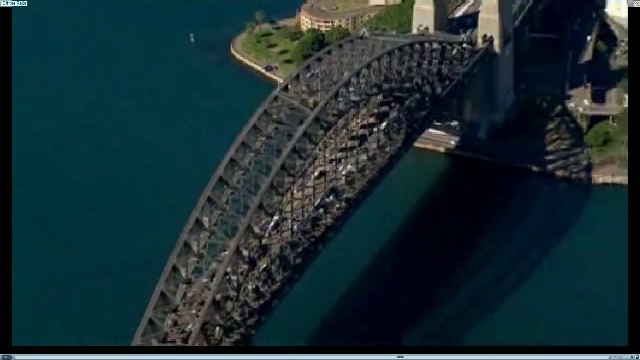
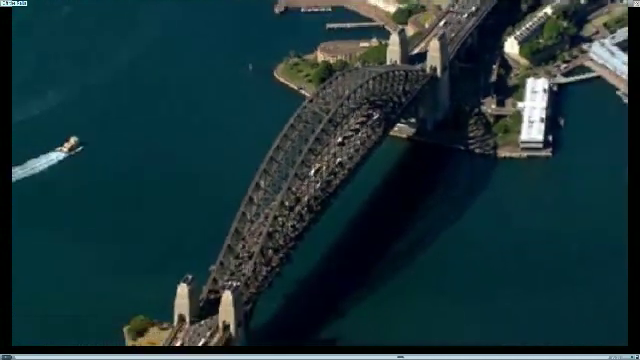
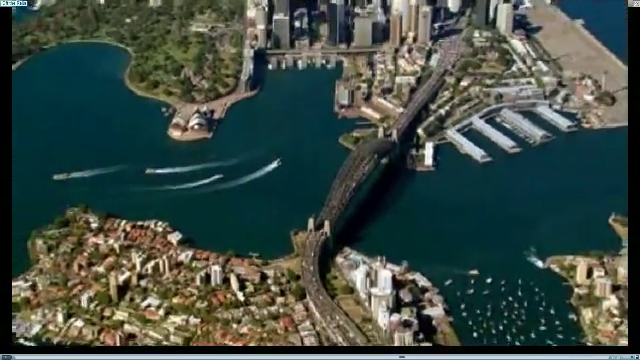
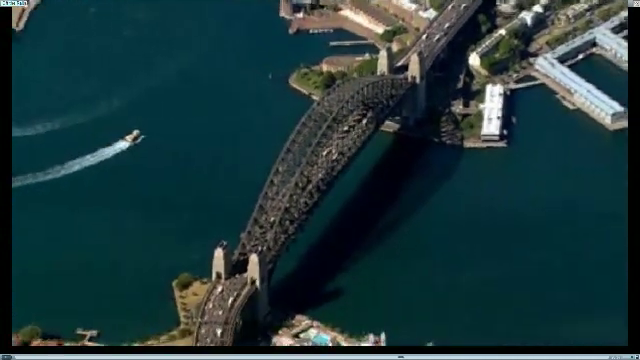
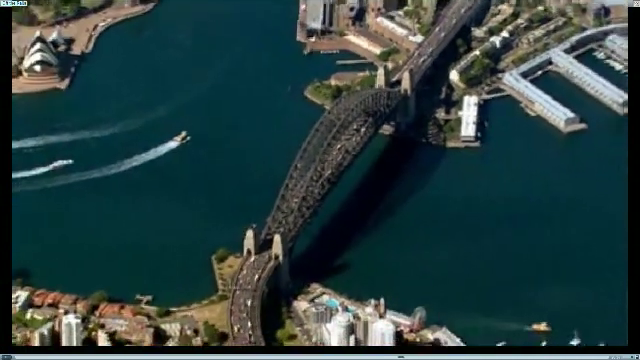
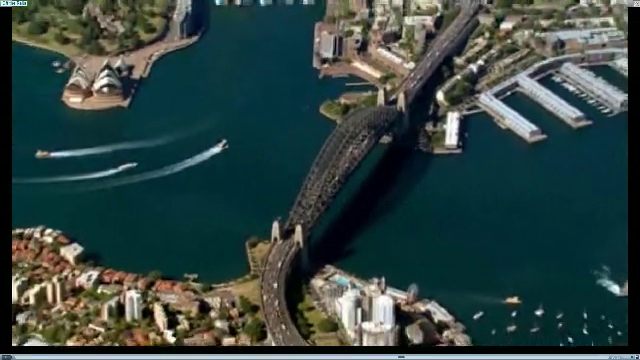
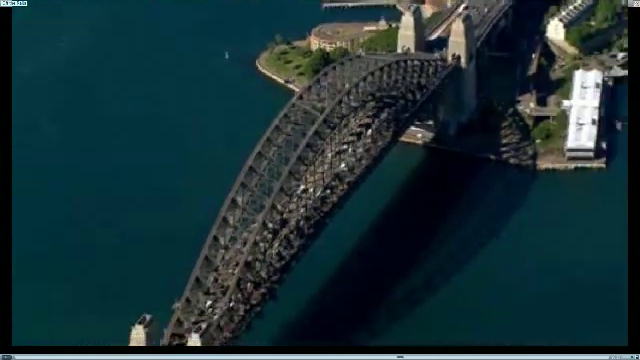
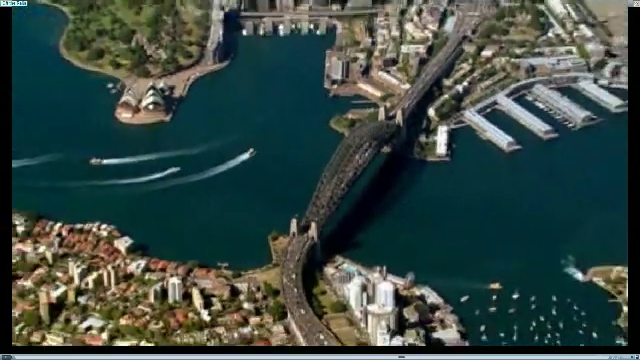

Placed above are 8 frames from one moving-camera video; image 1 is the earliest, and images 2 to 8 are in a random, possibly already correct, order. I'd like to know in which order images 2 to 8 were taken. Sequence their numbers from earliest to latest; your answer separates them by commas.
7, 2, 4, 5, 6, 8, 3
